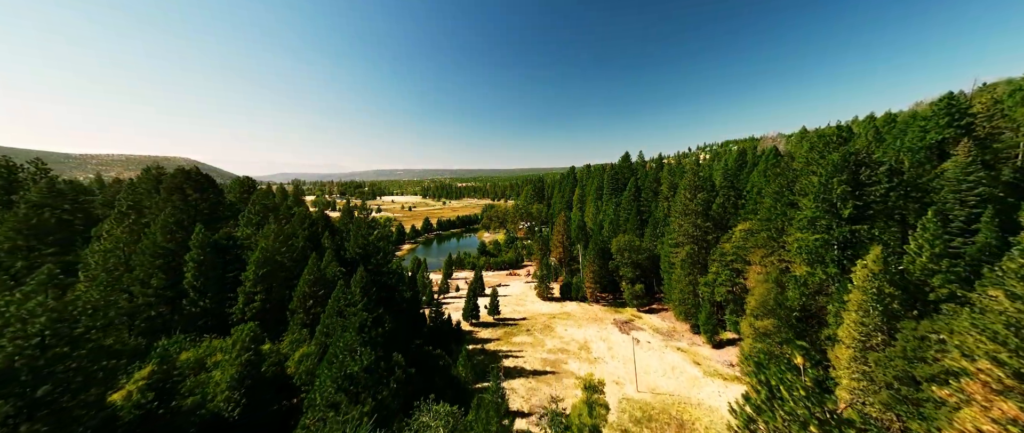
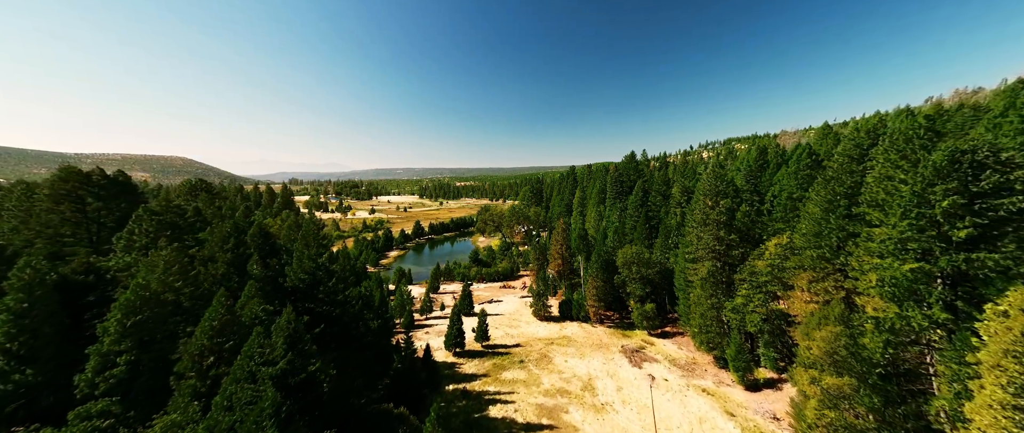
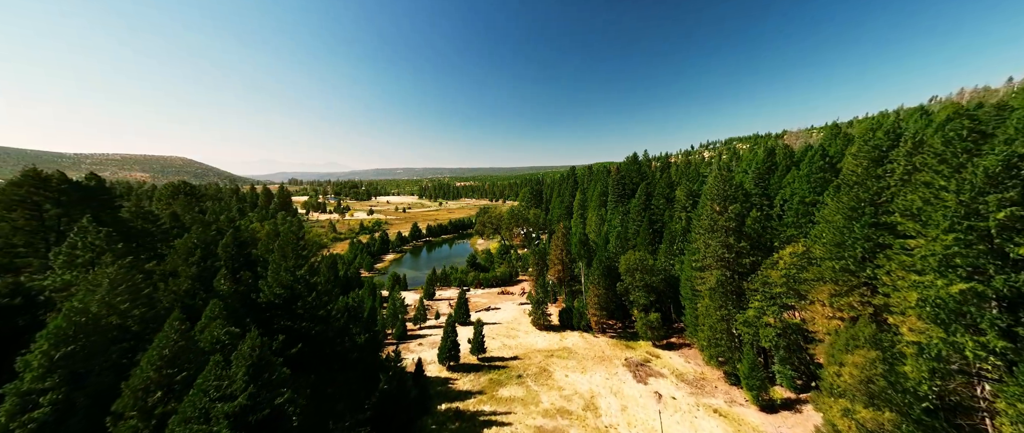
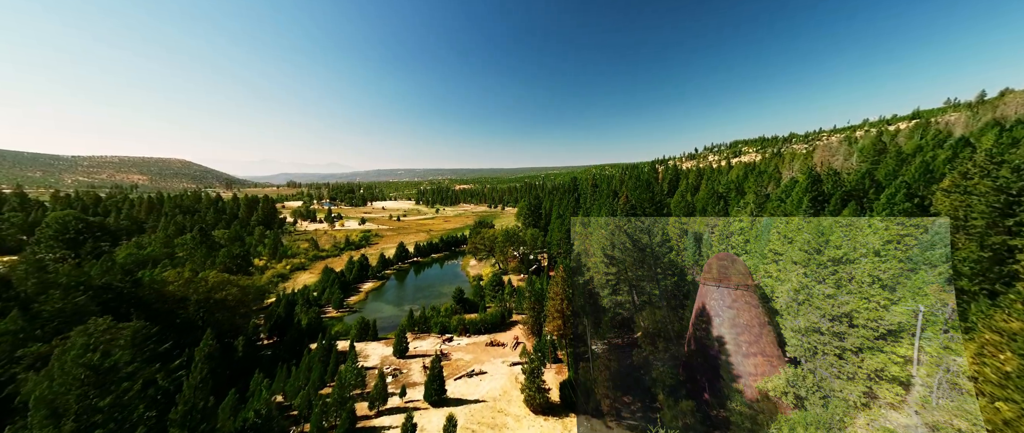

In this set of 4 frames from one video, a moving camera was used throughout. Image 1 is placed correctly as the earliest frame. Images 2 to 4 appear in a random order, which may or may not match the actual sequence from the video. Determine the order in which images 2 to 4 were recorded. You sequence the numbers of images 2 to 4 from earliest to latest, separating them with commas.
2, 3, 4
